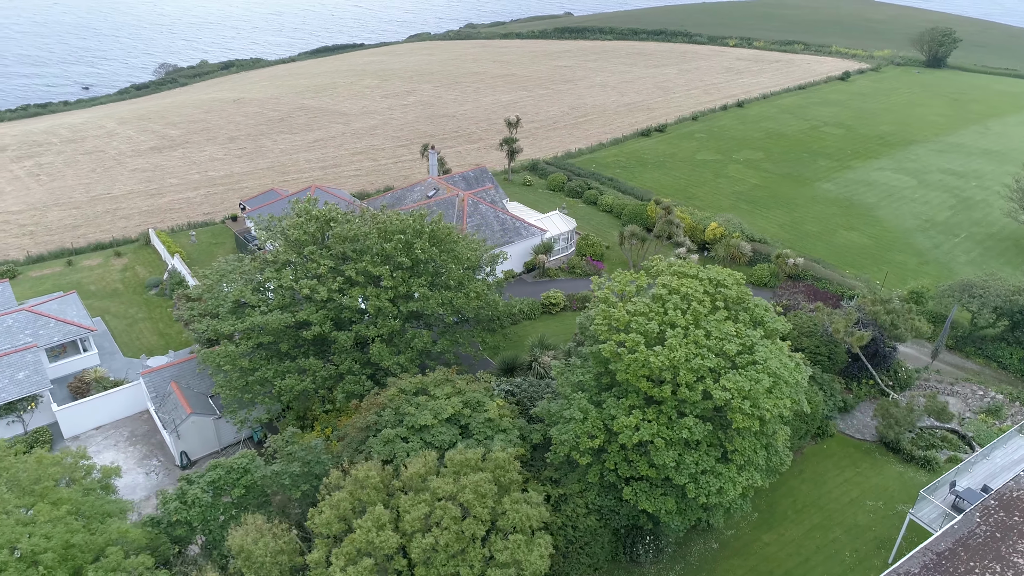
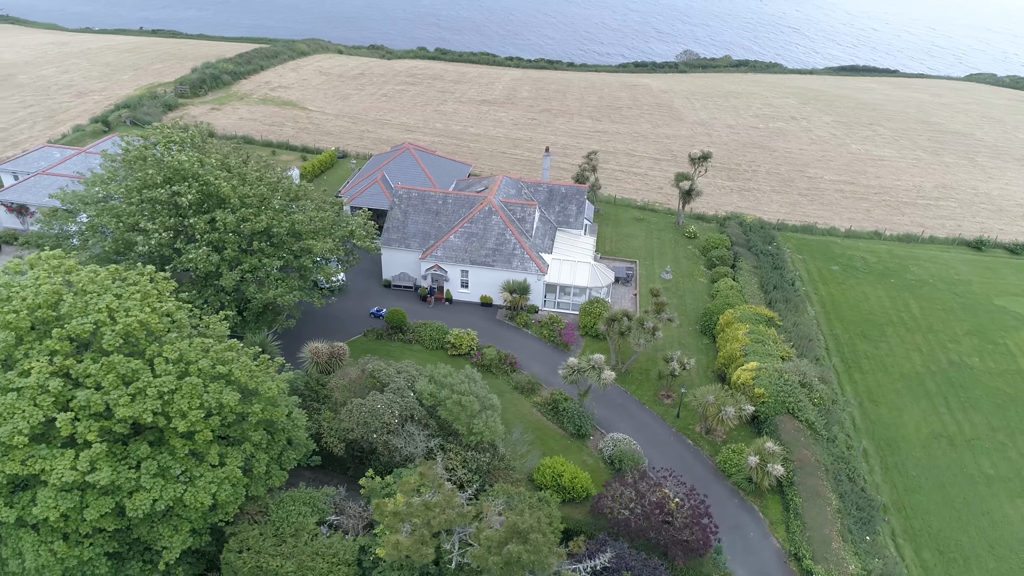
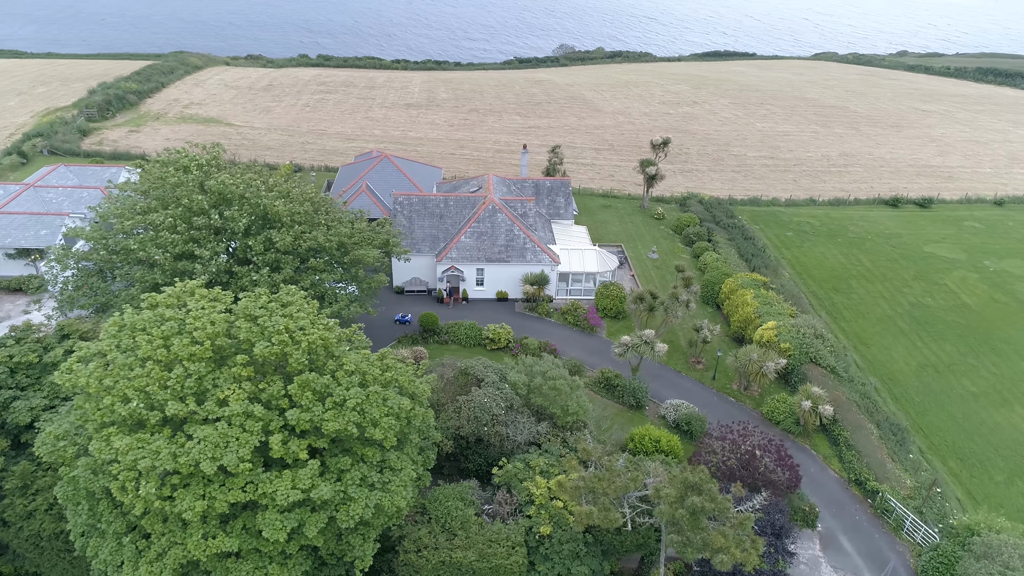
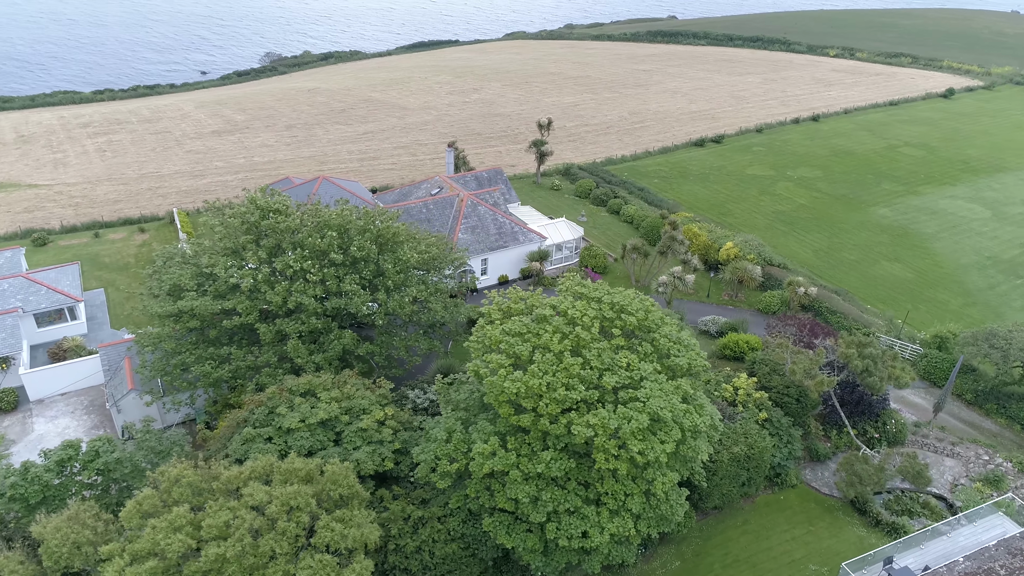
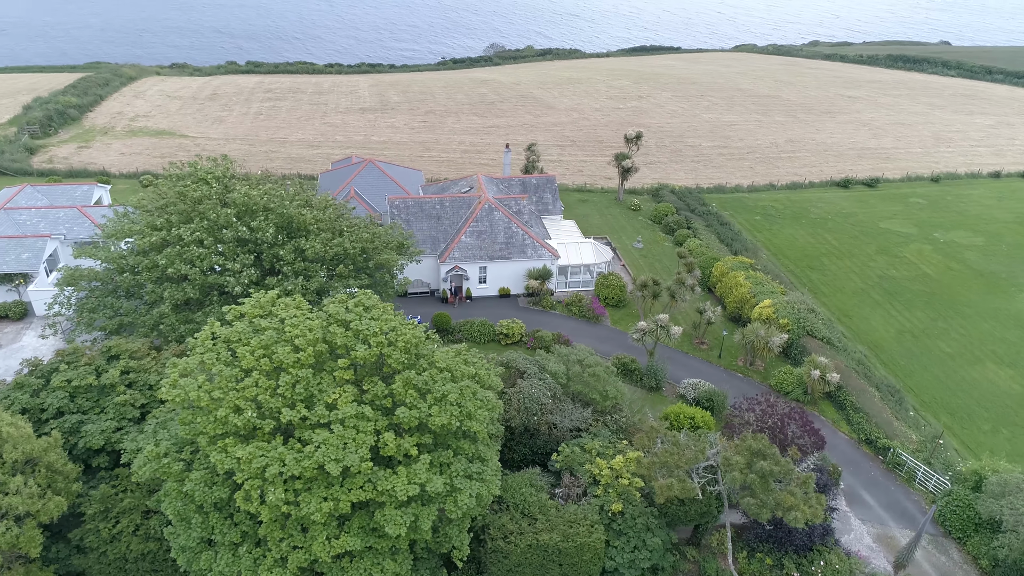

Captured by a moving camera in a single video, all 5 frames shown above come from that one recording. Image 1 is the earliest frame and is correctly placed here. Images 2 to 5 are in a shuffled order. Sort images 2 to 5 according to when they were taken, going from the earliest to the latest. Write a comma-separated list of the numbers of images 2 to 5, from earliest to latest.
4, 5, 3, 2
